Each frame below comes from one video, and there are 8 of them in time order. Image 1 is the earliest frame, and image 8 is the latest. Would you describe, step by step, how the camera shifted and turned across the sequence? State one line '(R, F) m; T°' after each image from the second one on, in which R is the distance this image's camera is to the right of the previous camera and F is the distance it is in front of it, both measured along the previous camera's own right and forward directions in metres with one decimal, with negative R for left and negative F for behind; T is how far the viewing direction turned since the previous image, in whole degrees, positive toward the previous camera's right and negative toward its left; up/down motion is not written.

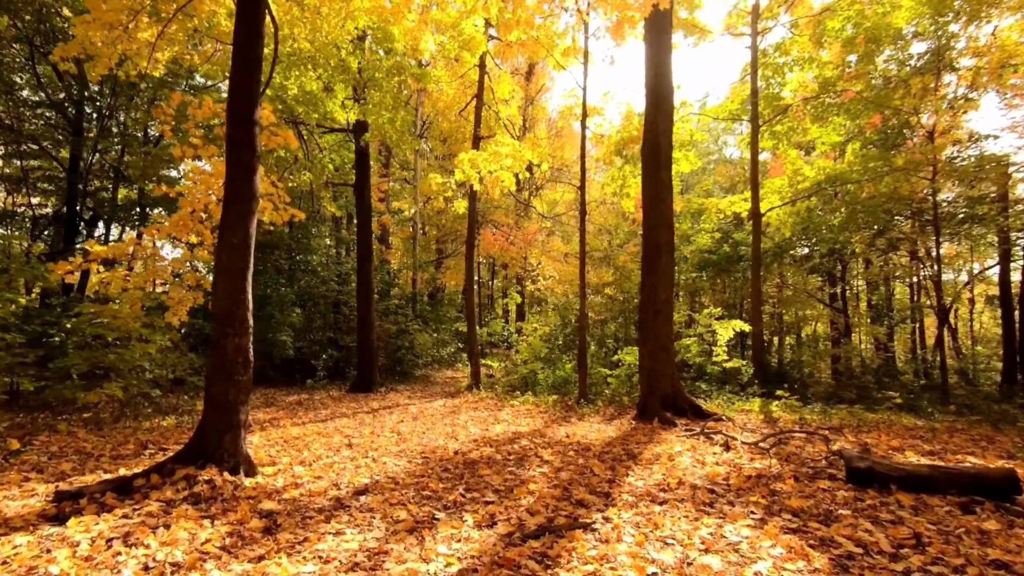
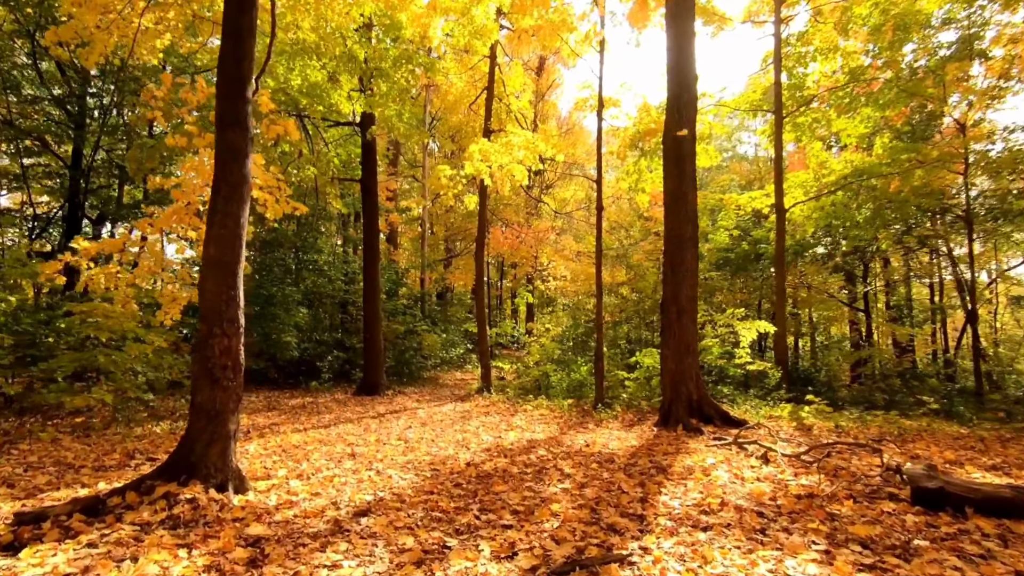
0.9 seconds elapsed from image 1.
(-0.1, +0.5) m; -1°
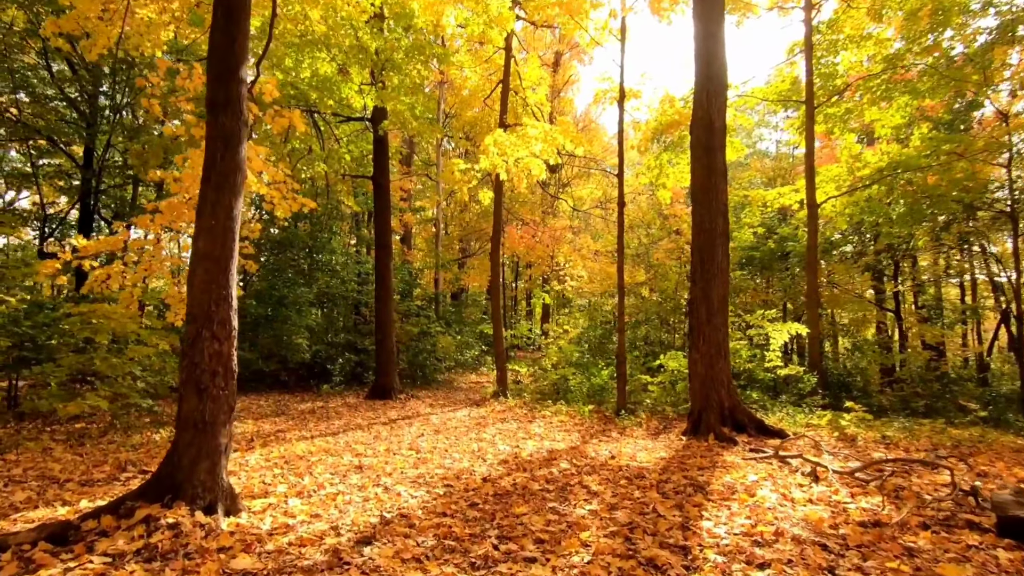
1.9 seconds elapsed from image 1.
(-0.1, +0.4) m; -2°
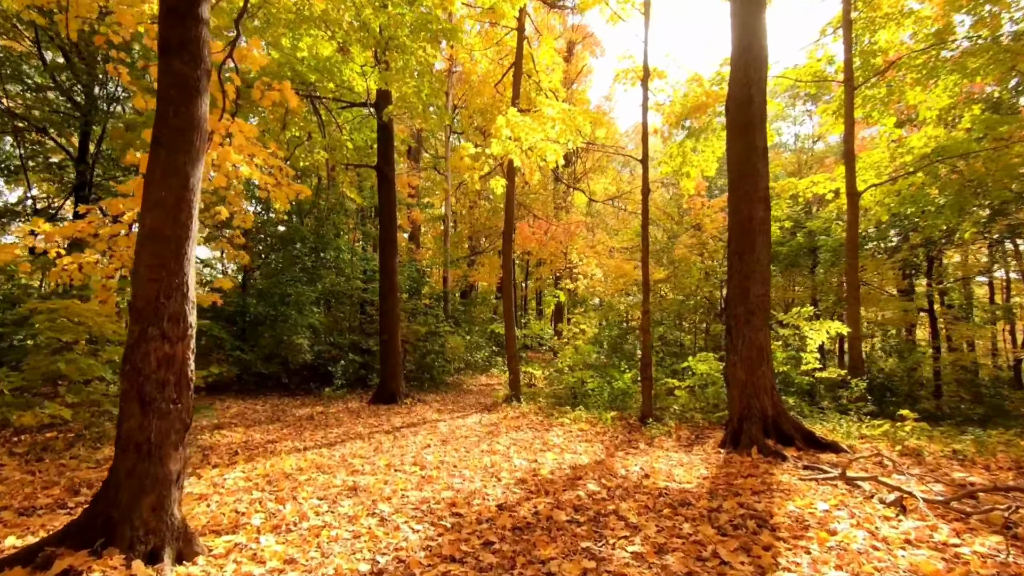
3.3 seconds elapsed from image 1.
(-0.1, +0.8) m; -1°
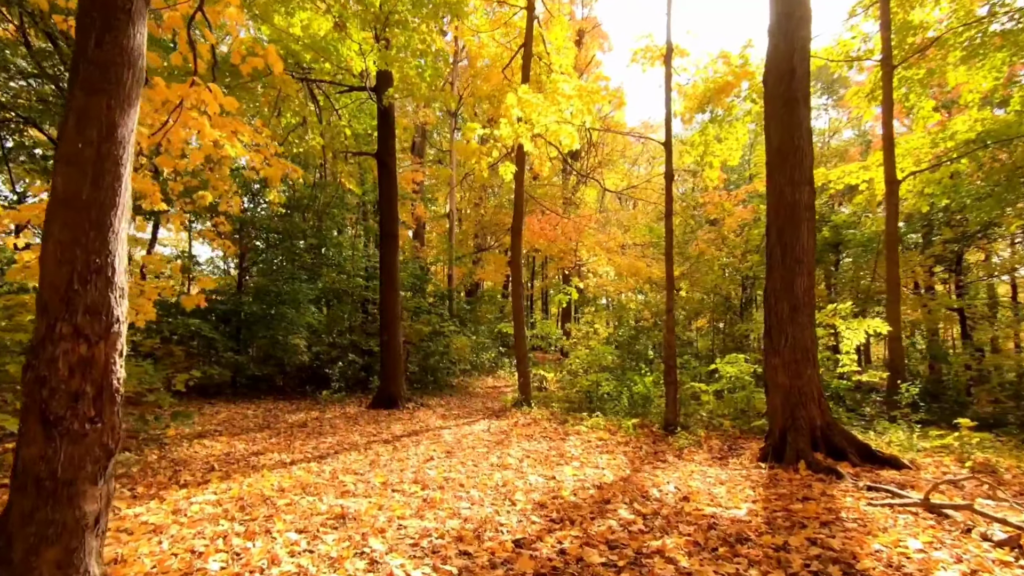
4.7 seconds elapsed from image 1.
(-0.1, +0.7) m; -1°
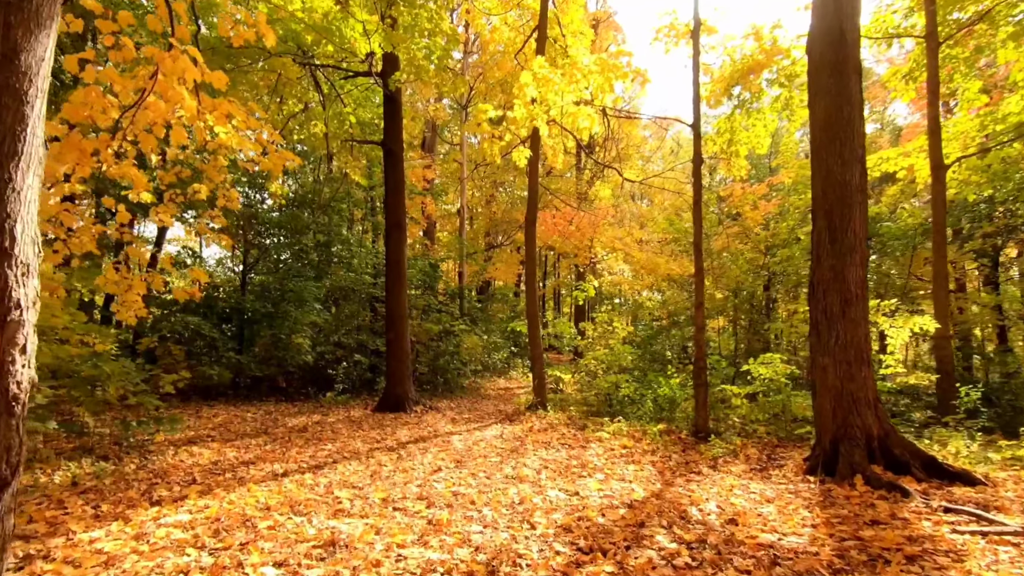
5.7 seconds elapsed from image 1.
(-0.1, +0.6) m; -1°
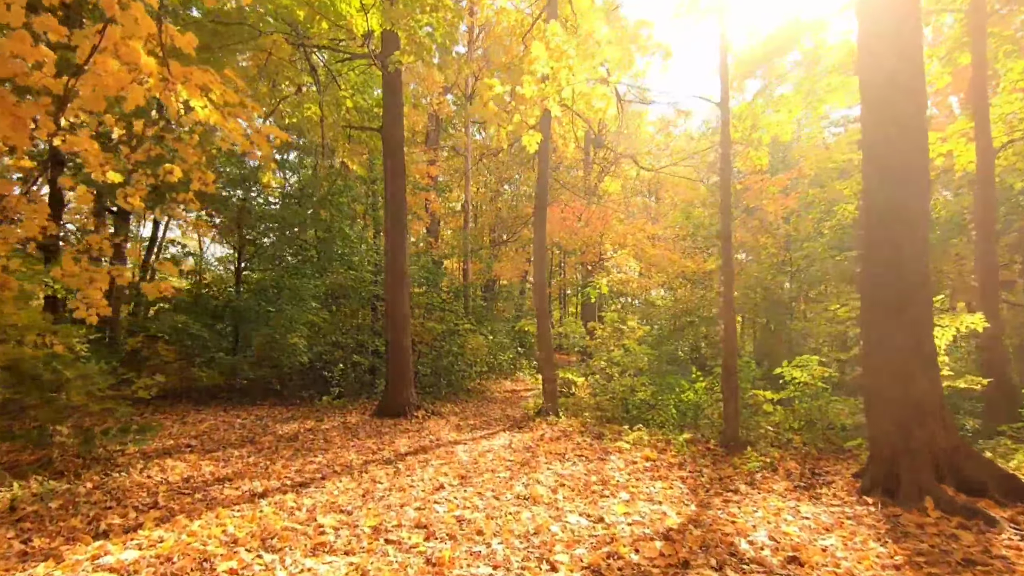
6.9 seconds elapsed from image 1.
(-0.1, +0.6) m; -1°
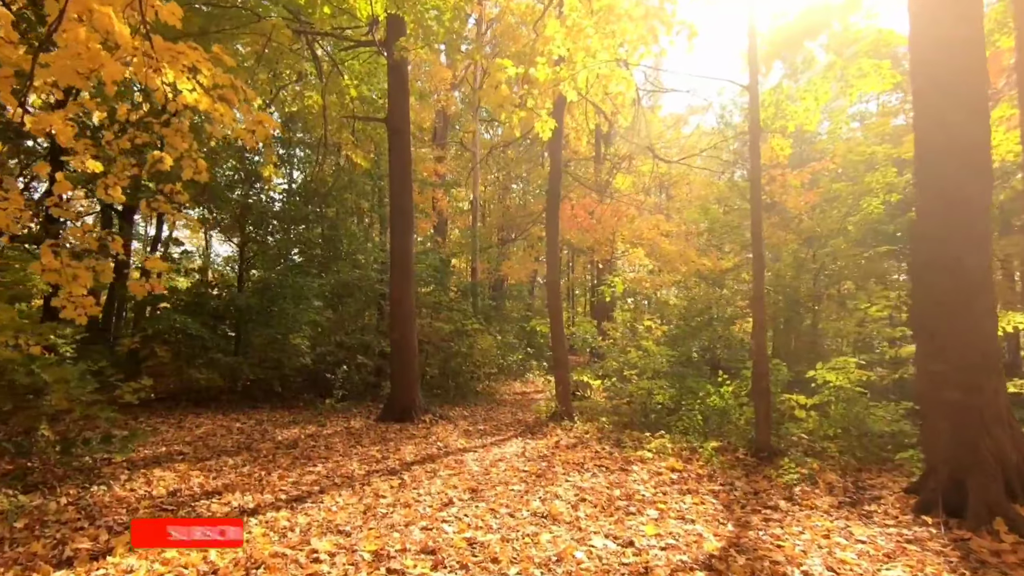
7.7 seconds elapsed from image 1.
(-0.1, +0.4) m; -1°
